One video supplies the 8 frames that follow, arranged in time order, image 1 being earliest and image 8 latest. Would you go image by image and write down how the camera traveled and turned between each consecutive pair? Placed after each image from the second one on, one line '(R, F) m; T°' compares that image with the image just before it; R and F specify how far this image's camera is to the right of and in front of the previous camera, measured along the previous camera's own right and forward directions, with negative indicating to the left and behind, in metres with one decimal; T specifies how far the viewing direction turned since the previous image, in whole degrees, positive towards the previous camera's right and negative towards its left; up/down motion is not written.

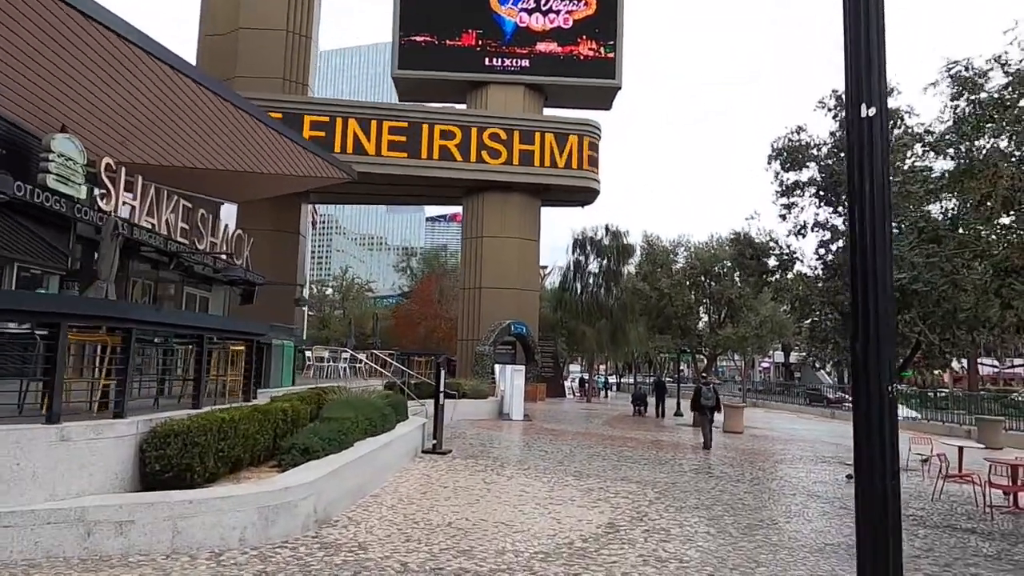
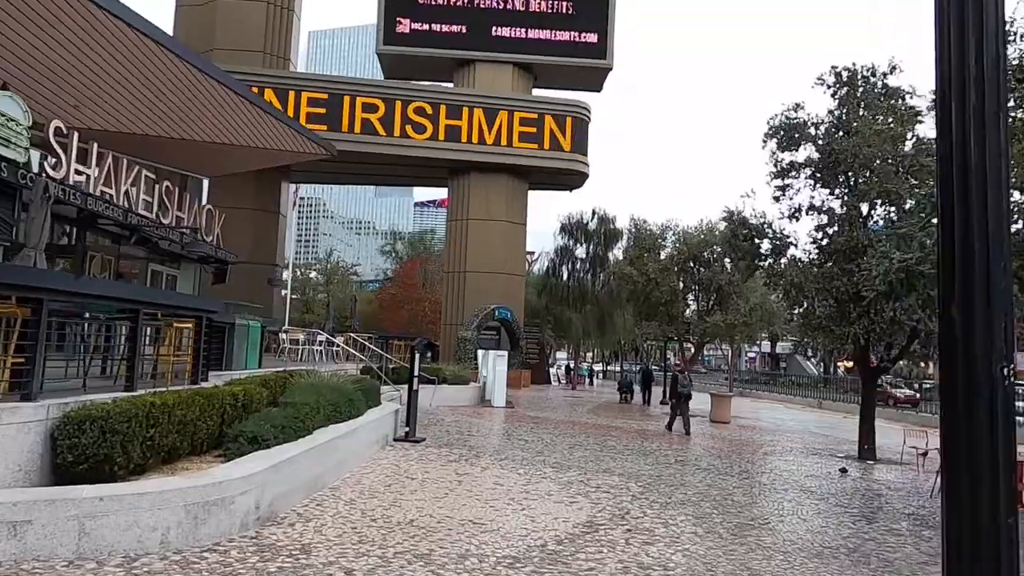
(+0.2, +0.8) m; +1°
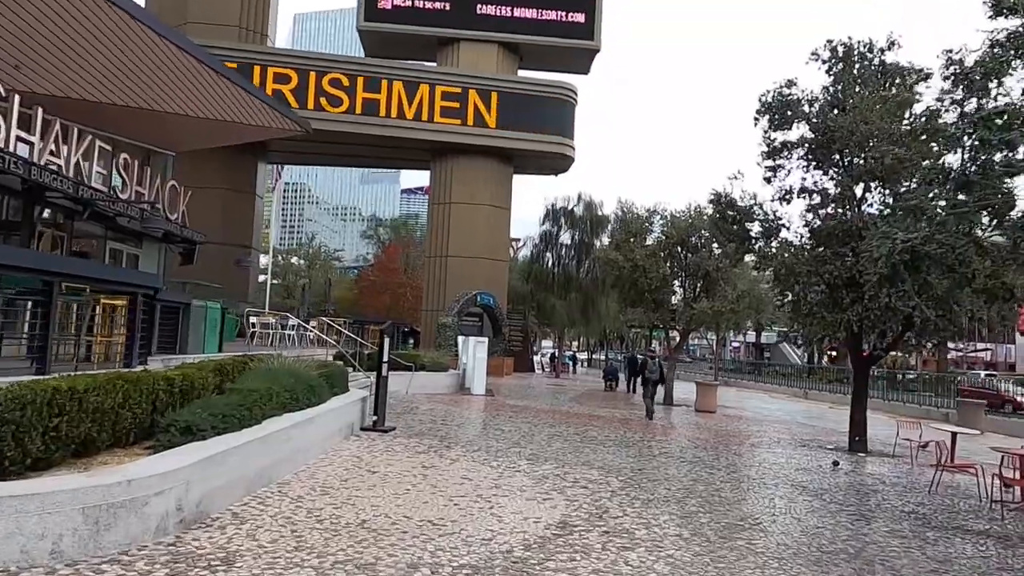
(+0.2, +0.8) m; +1°
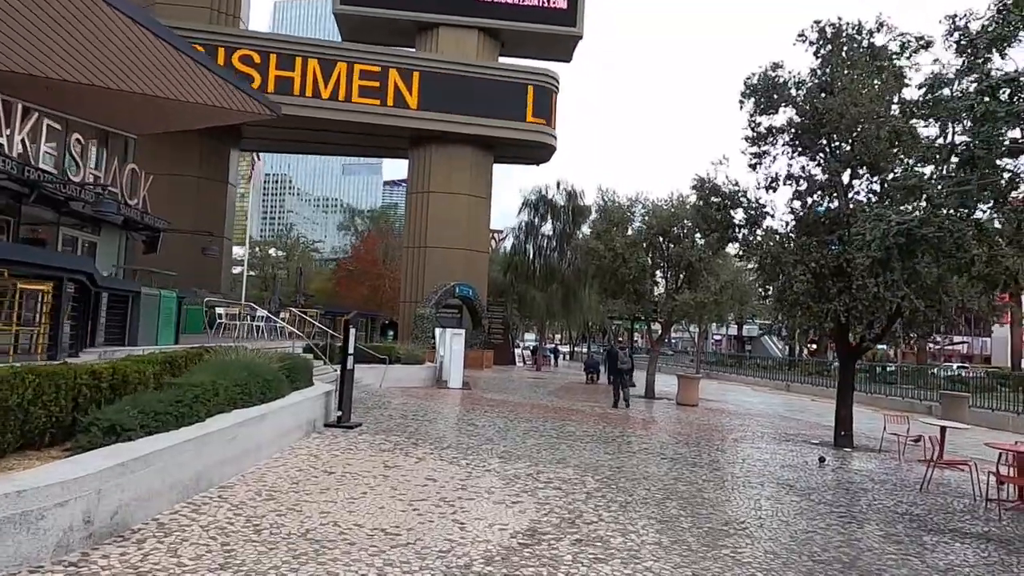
(+0.2, +0.7) m; +1°
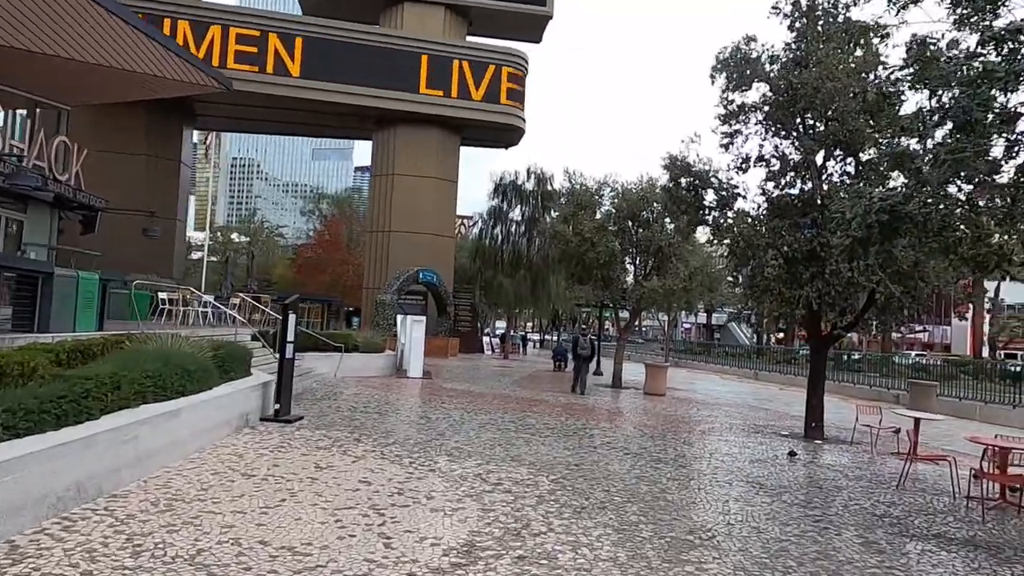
(+0.3, +0.9) m; +2°
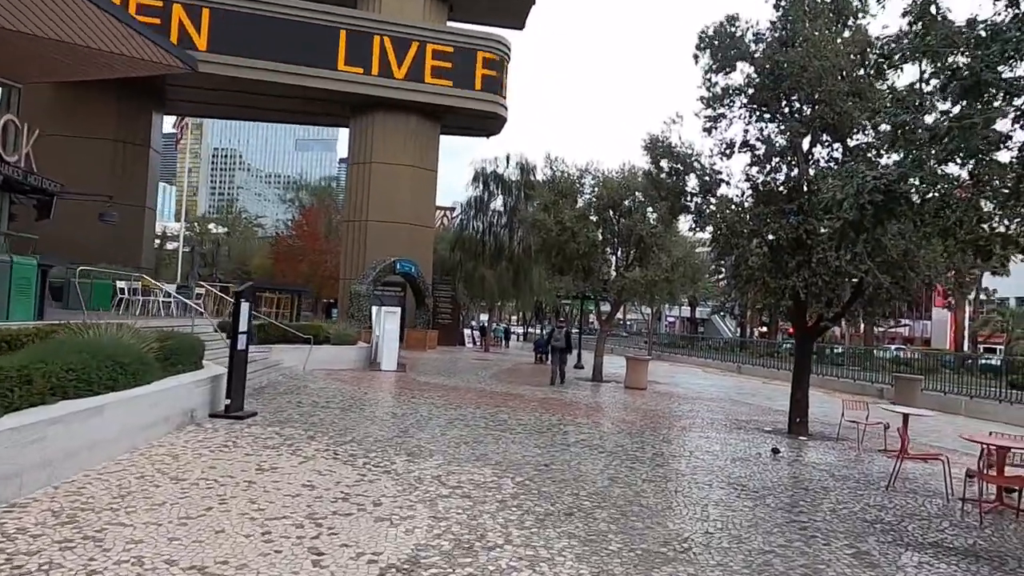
(+0.3, +0.7) m; +1°
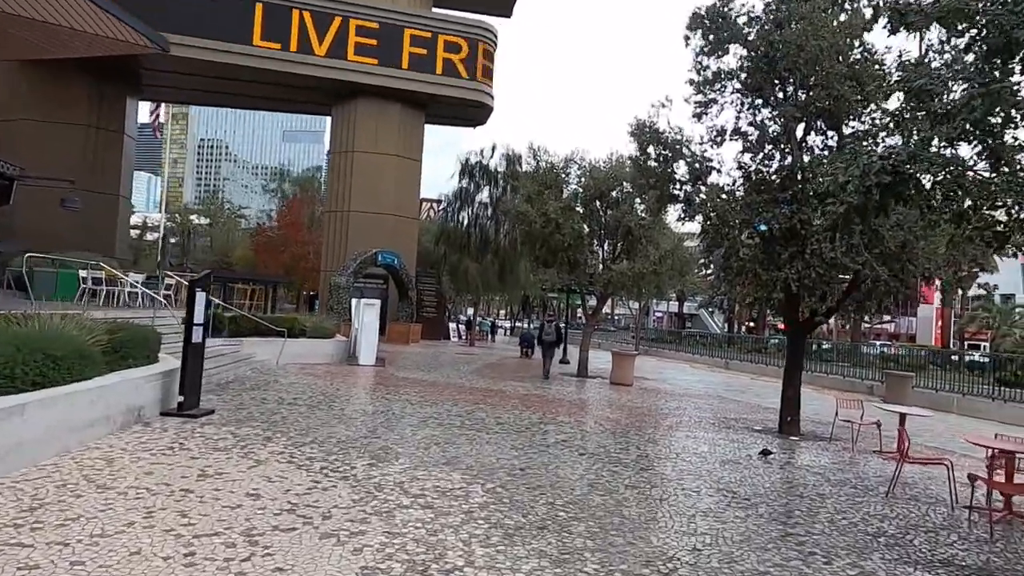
(+0.2, +0.7) m; +1°
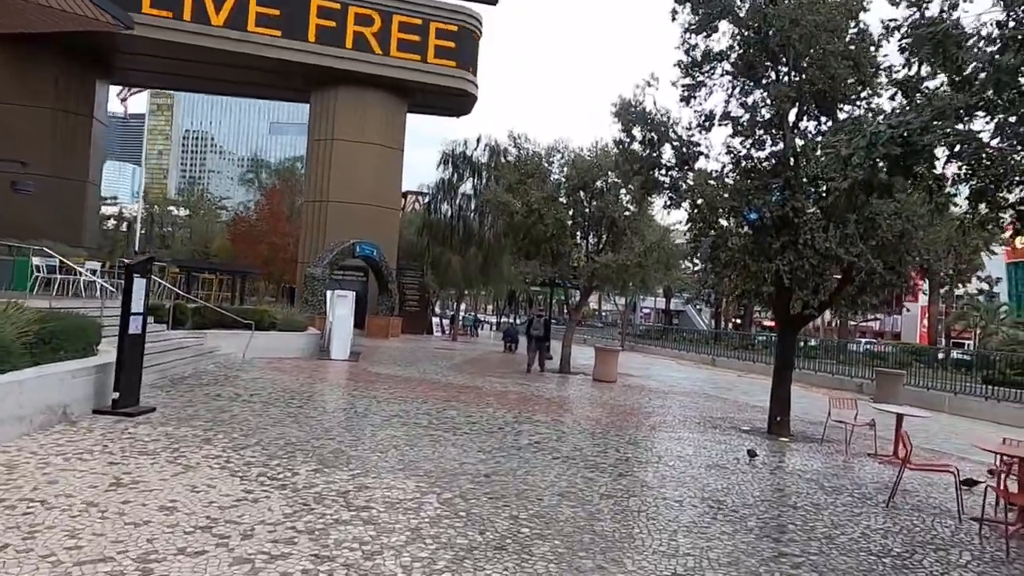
(+0.2, +0.8) m; +1°
